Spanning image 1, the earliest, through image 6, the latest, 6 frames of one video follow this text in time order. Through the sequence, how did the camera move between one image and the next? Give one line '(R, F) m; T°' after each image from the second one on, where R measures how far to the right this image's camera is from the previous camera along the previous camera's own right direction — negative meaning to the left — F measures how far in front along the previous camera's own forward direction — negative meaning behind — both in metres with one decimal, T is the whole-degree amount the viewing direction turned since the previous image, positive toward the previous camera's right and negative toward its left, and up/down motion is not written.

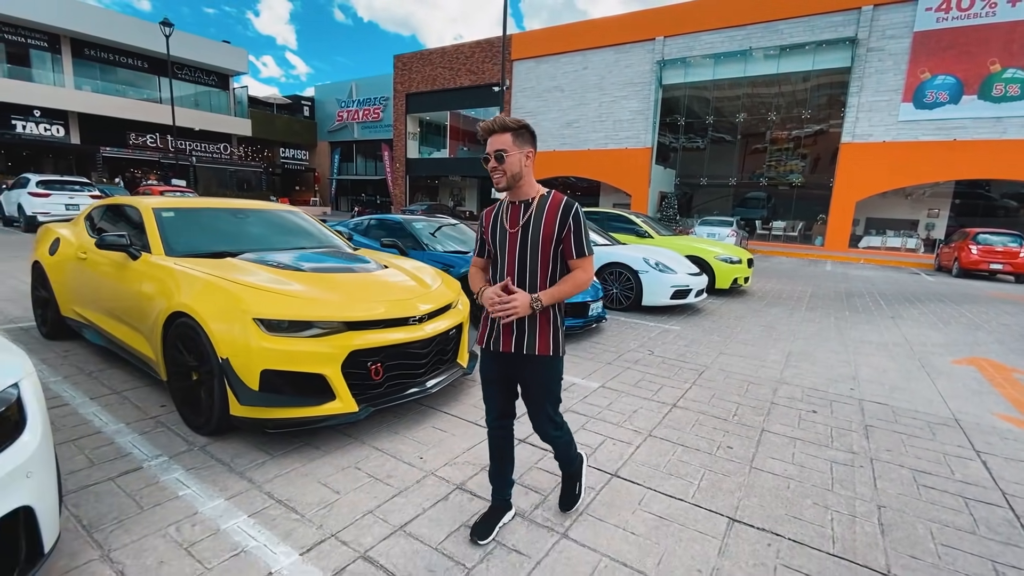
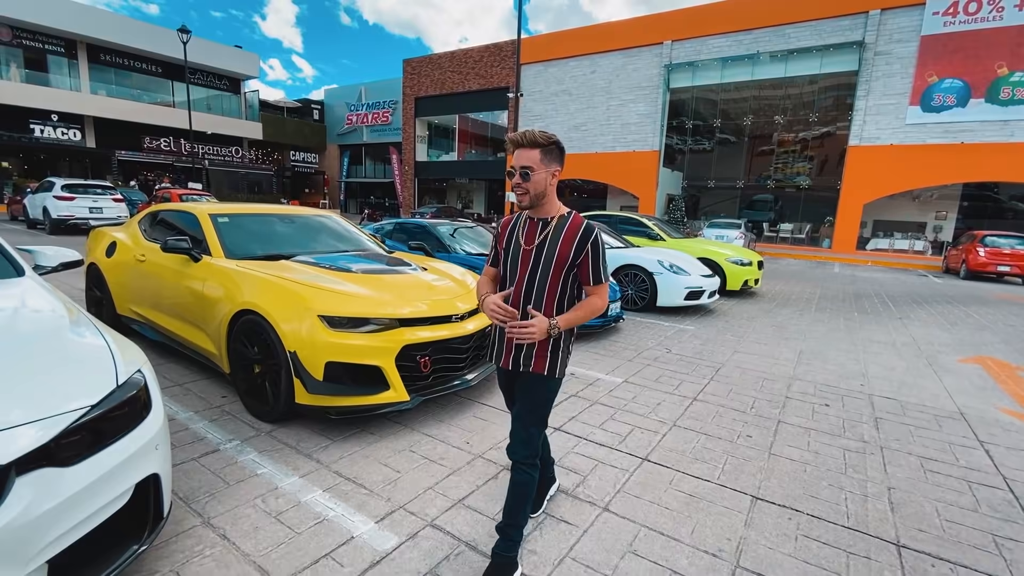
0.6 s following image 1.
(-0.2, -0.2) m; -1°
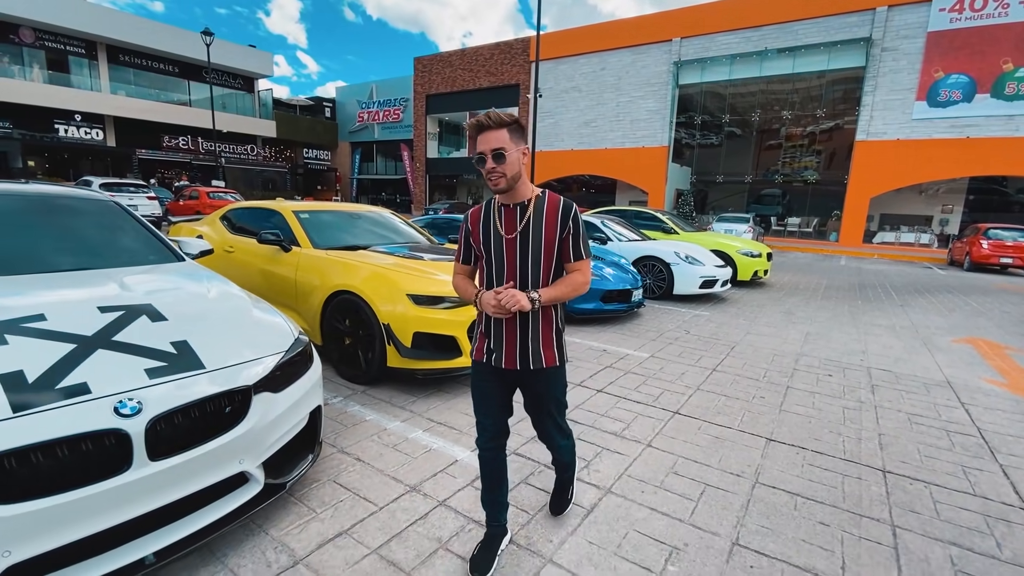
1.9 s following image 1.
(-0.3, -0.6) m; -1°
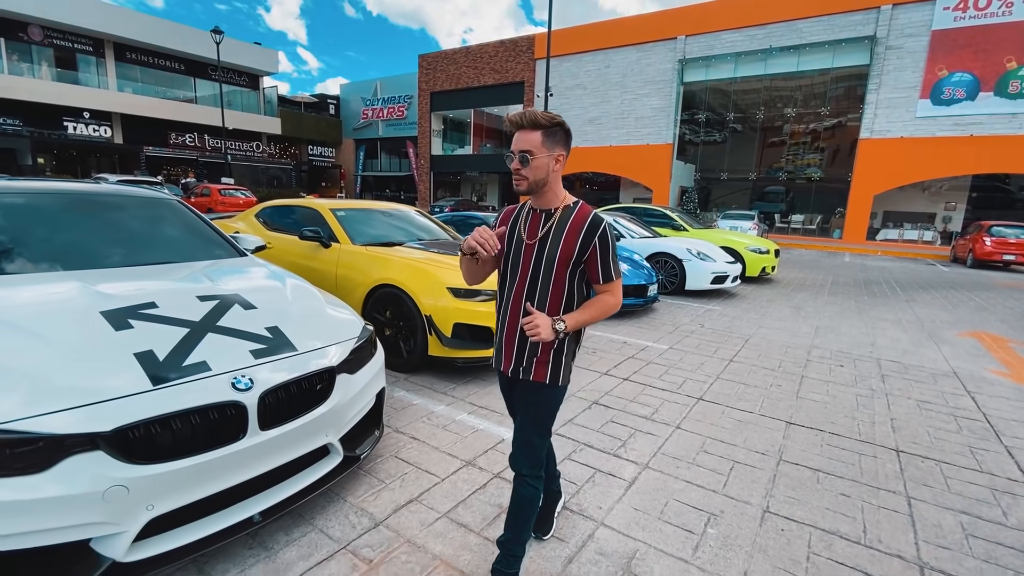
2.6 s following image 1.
(-0.2, -0.2) m; 0°
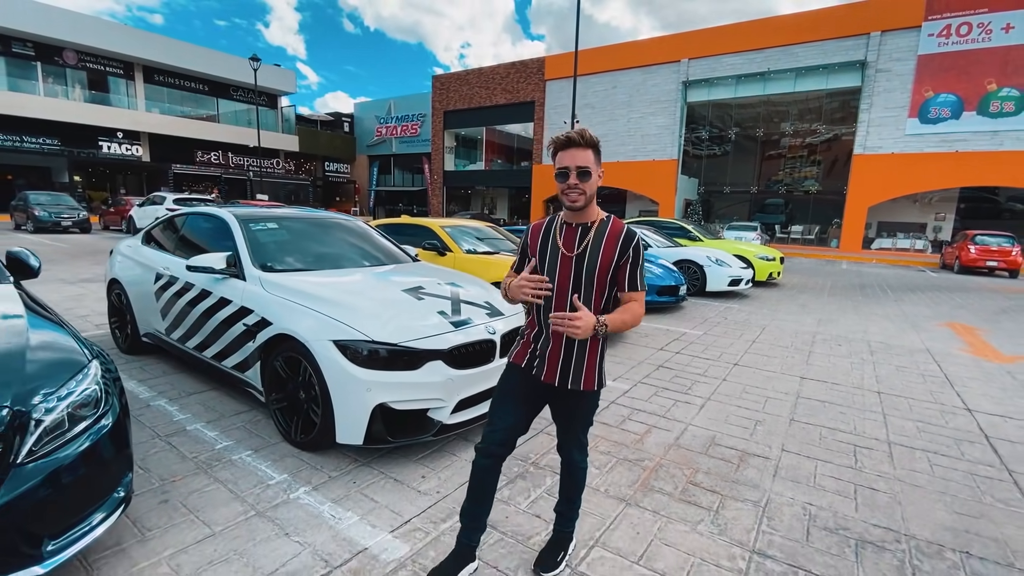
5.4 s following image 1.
(-0.8, -1.3) m; 0°
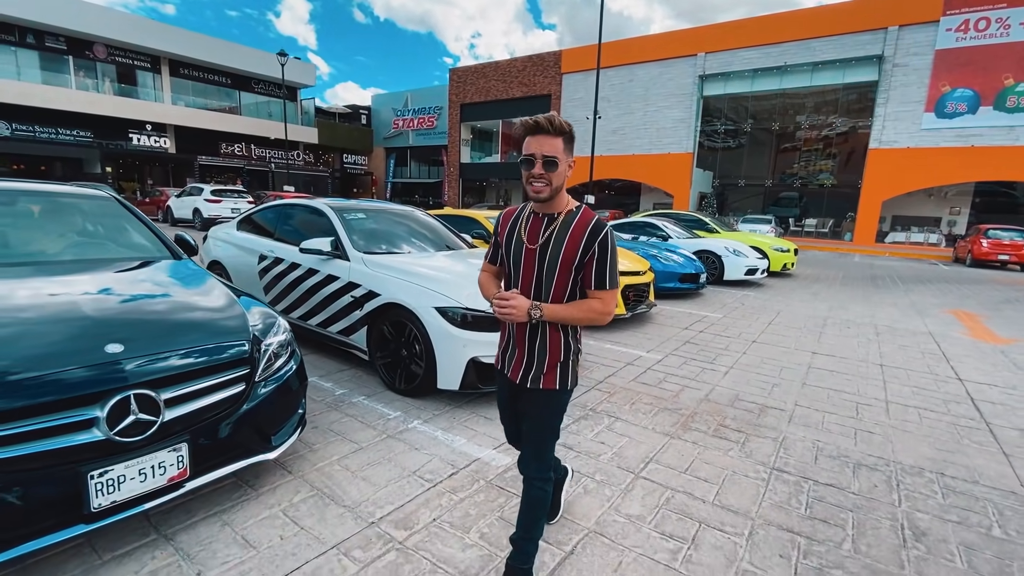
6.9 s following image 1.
(-0.4, -0.6) m; -1°
